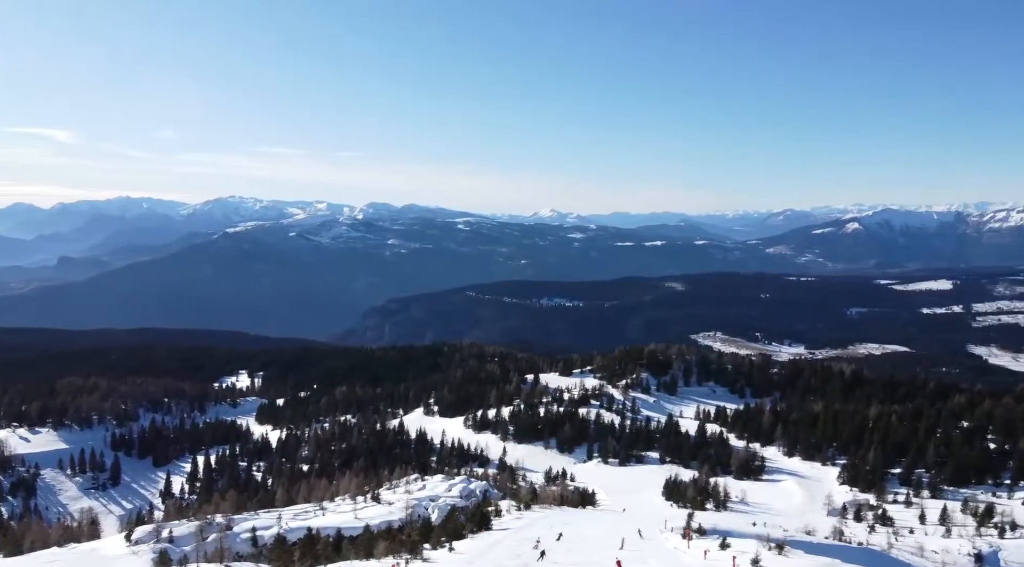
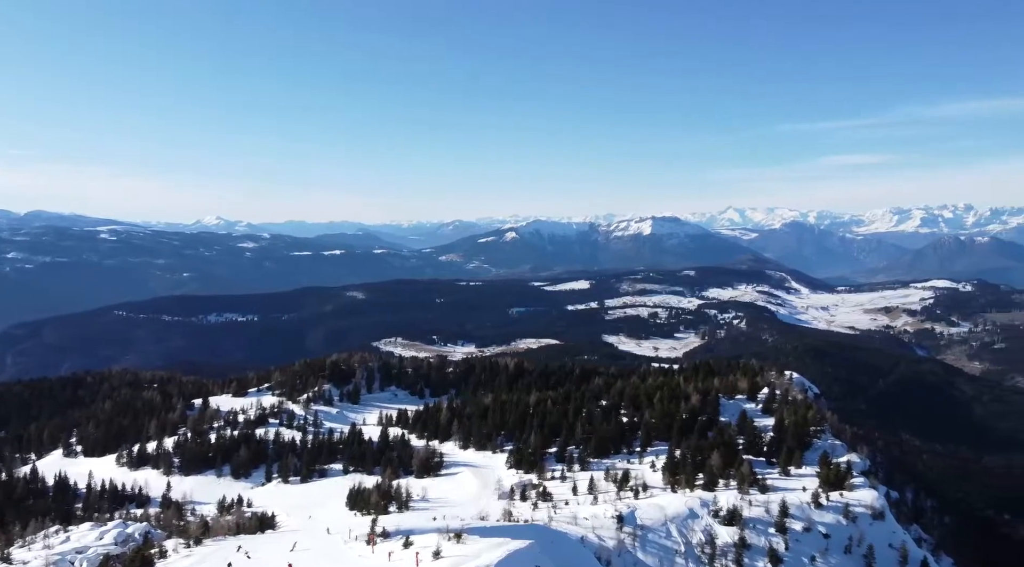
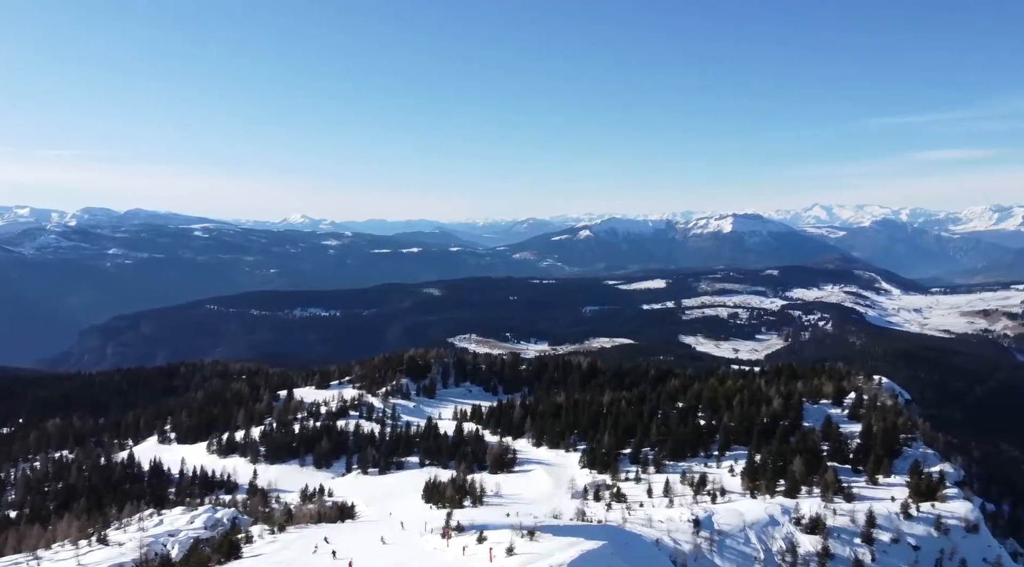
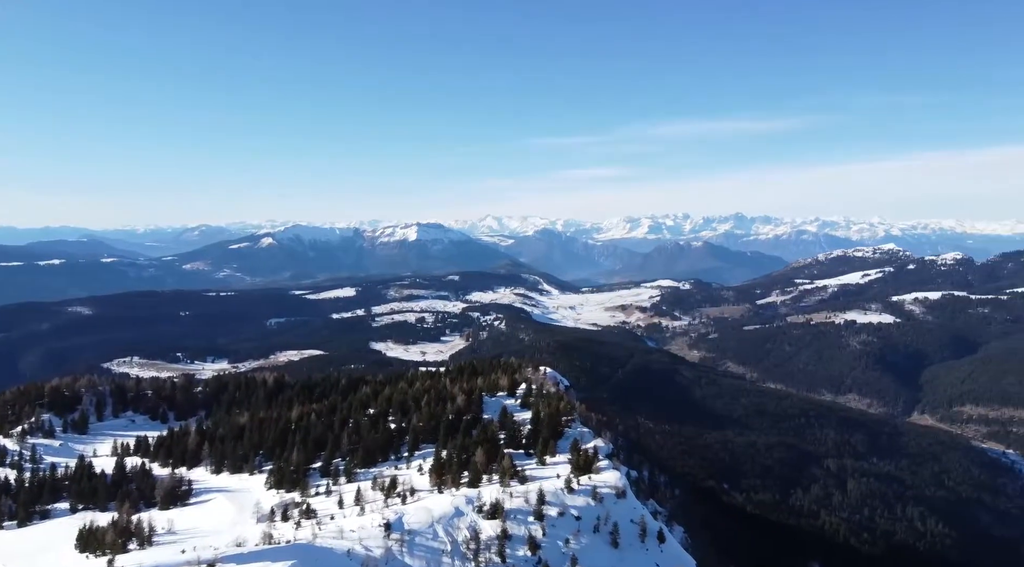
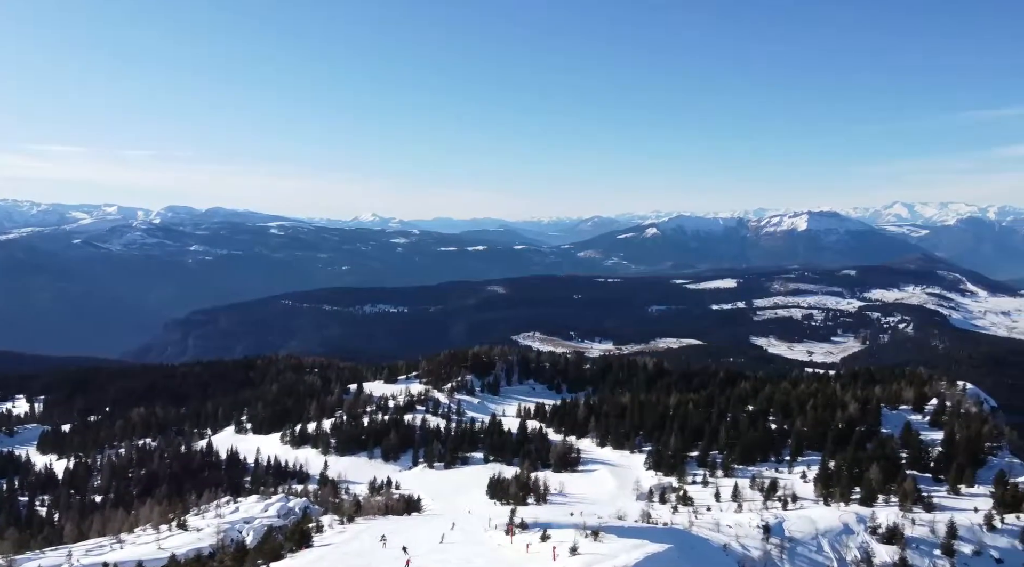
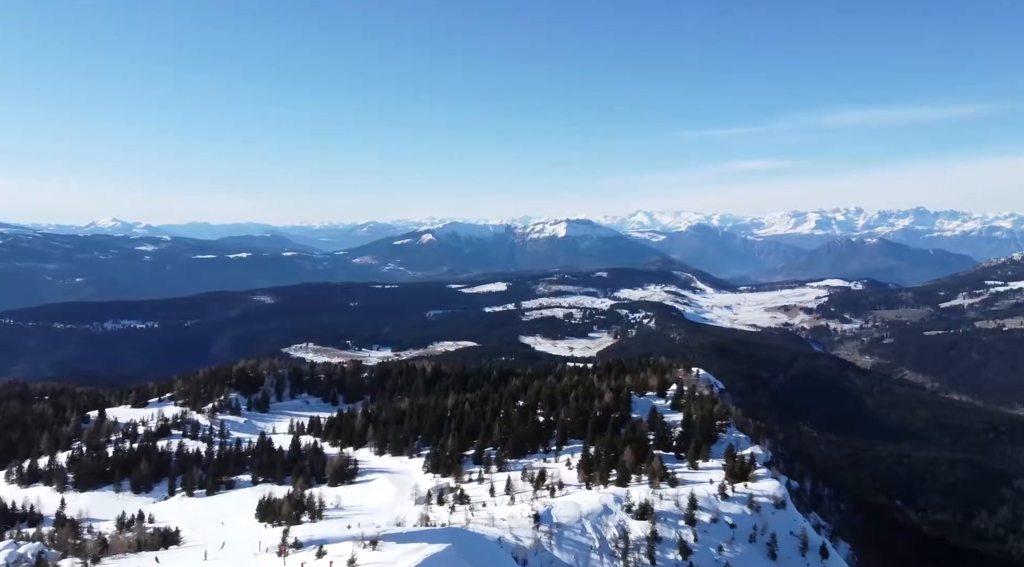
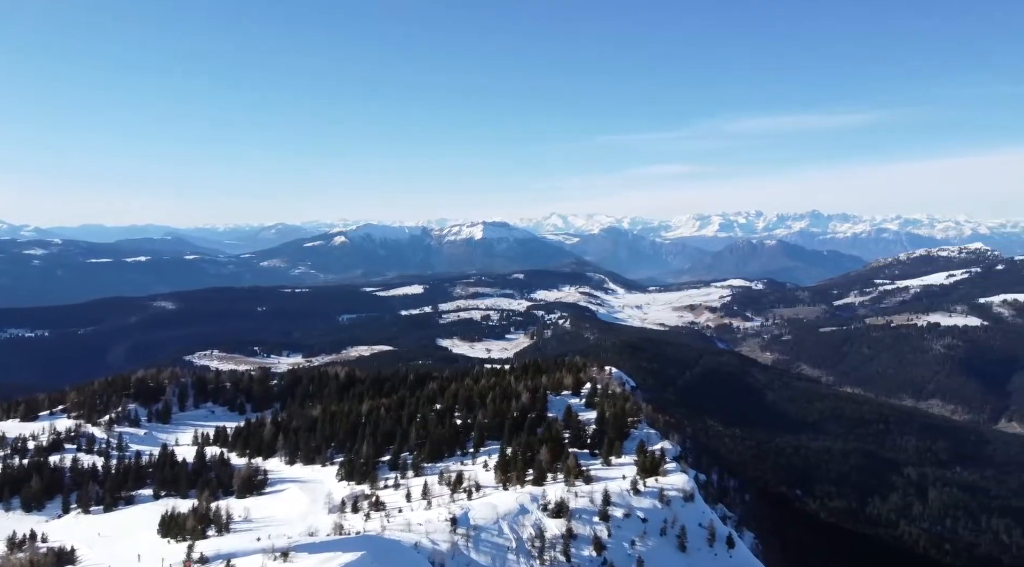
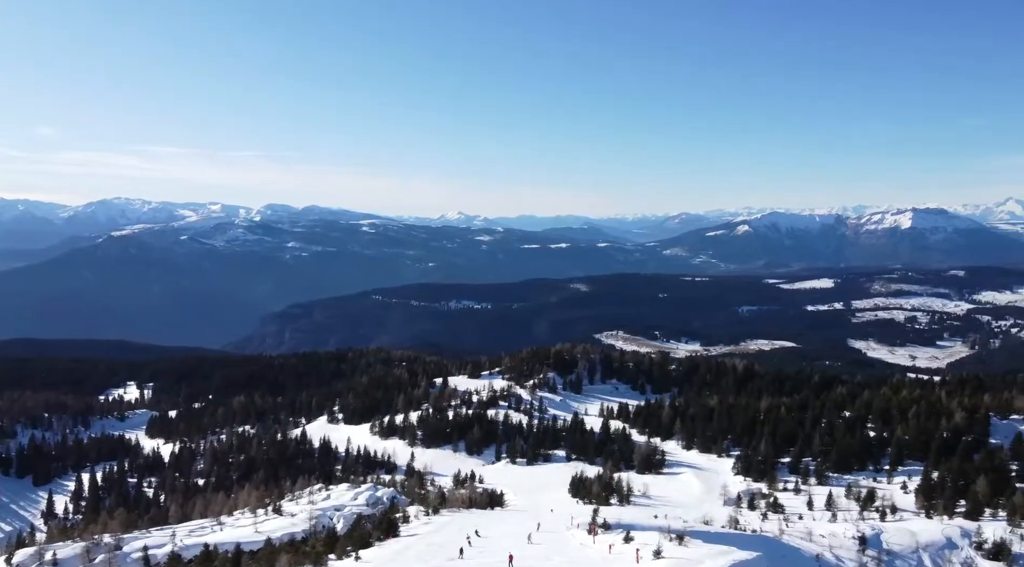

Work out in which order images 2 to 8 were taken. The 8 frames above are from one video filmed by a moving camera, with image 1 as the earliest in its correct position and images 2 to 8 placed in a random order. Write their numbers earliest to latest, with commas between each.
8, 5, 3, 2, 6, 7, 4
